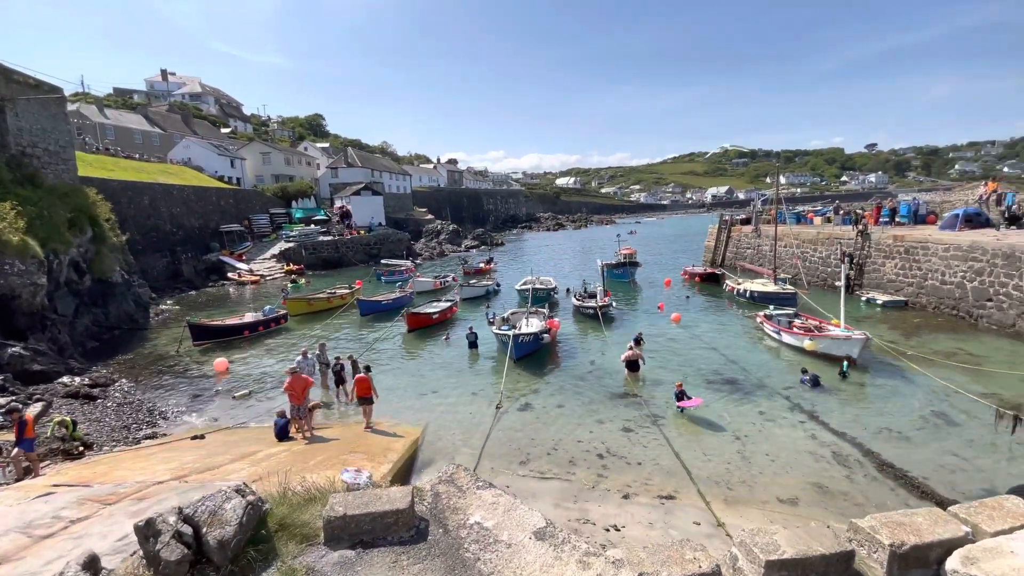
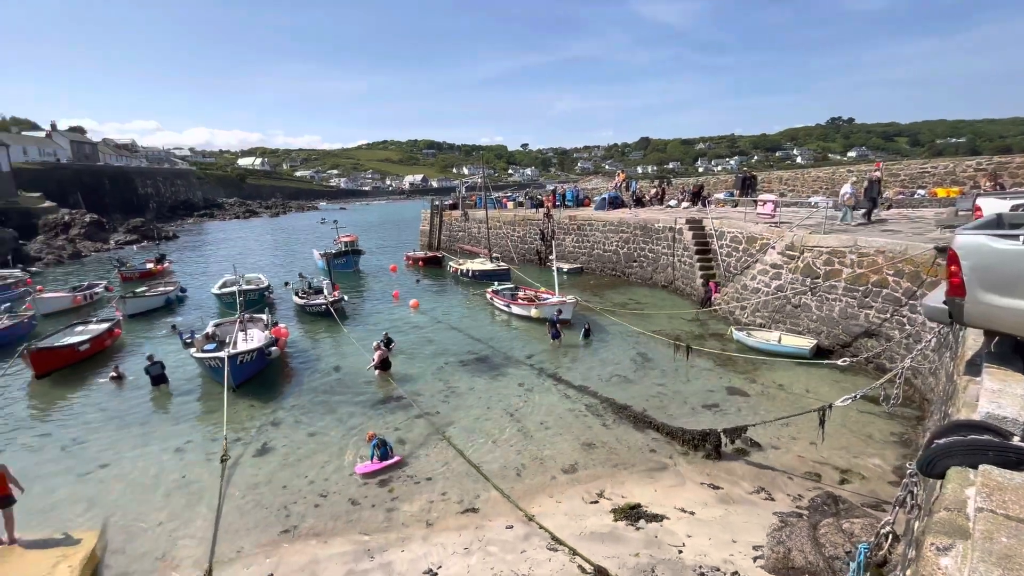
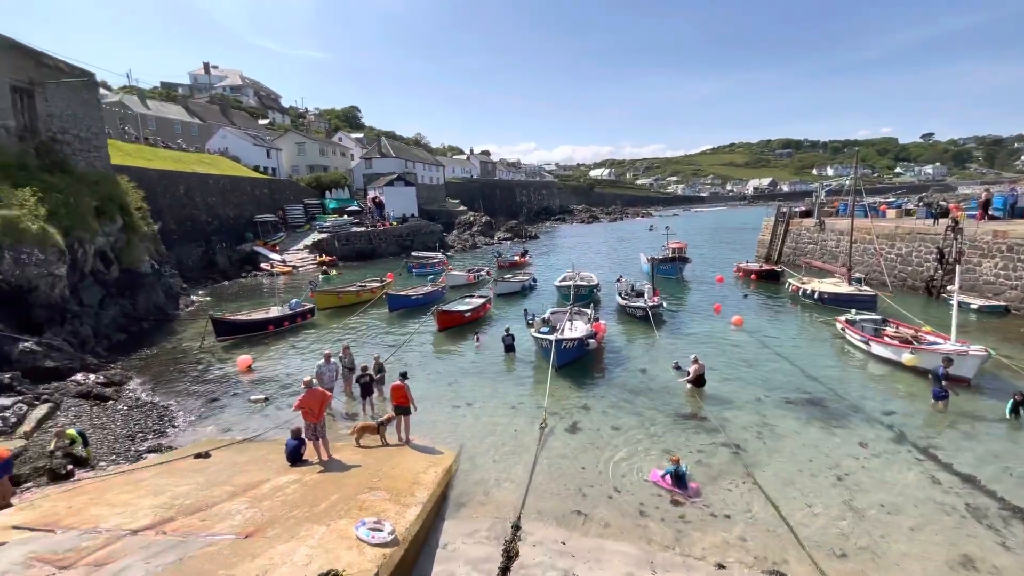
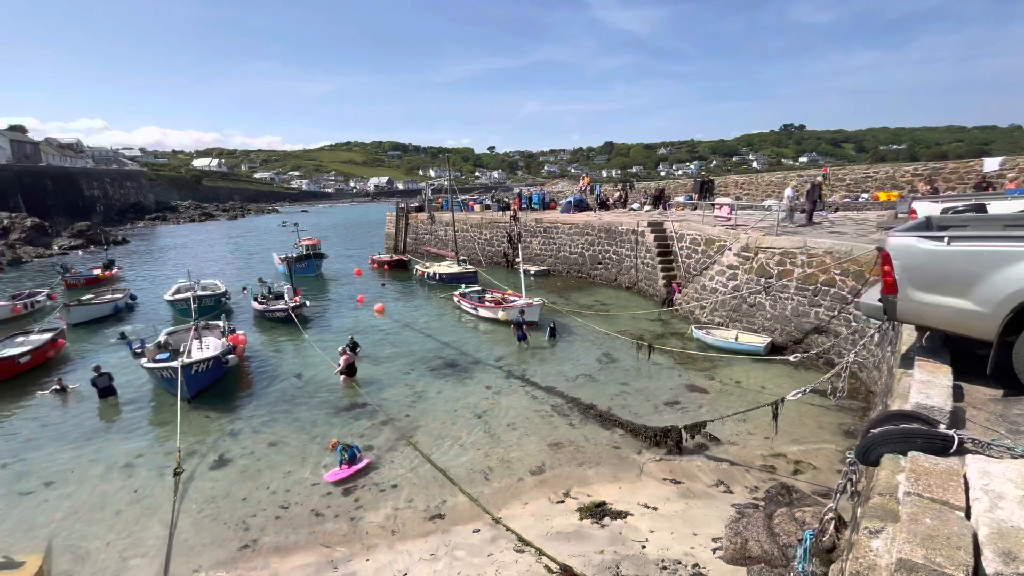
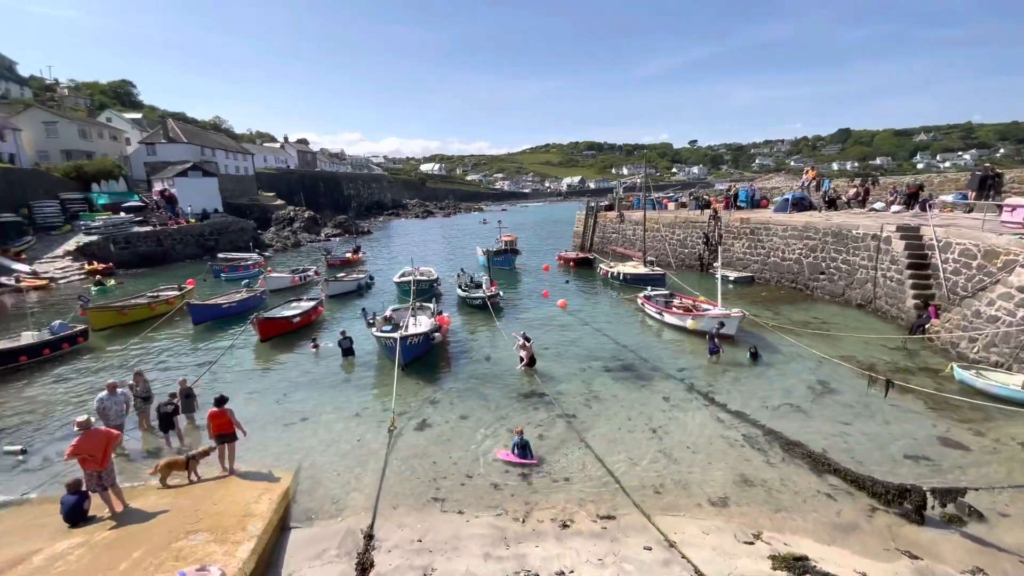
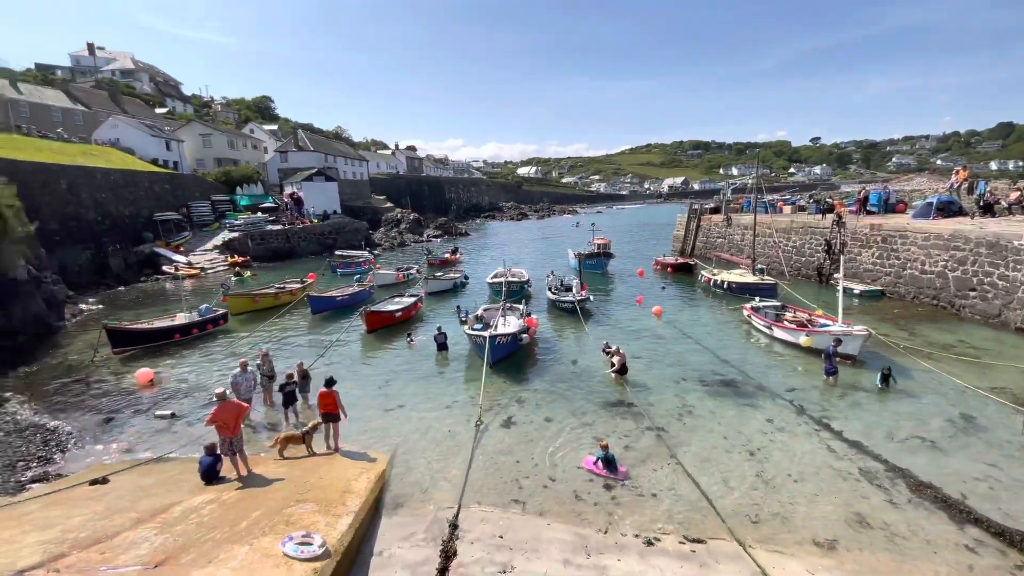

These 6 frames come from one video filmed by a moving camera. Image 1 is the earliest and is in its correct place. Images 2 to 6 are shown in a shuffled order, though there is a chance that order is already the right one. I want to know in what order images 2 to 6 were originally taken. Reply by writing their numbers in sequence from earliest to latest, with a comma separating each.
4, 2, 5, 6, 3
